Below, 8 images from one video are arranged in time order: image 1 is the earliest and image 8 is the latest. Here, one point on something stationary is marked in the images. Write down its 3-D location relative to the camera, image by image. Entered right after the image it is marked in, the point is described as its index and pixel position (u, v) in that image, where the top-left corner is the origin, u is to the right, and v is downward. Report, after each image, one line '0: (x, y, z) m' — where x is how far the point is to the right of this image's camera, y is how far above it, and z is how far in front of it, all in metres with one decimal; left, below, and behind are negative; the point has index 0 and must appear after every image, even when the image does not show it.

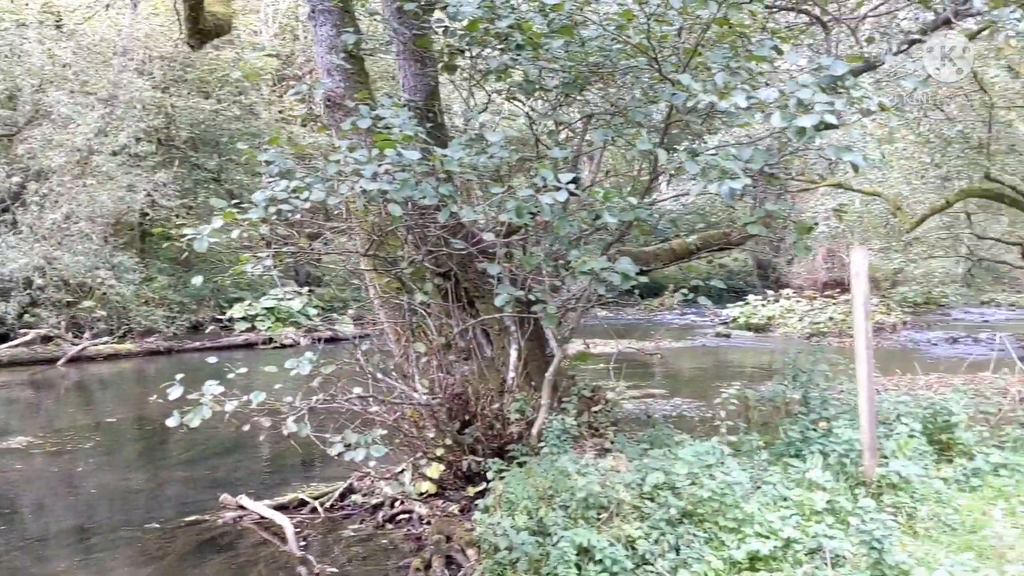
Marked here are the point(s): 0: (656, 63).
0: (+0.6, +1.0, +4.2) m
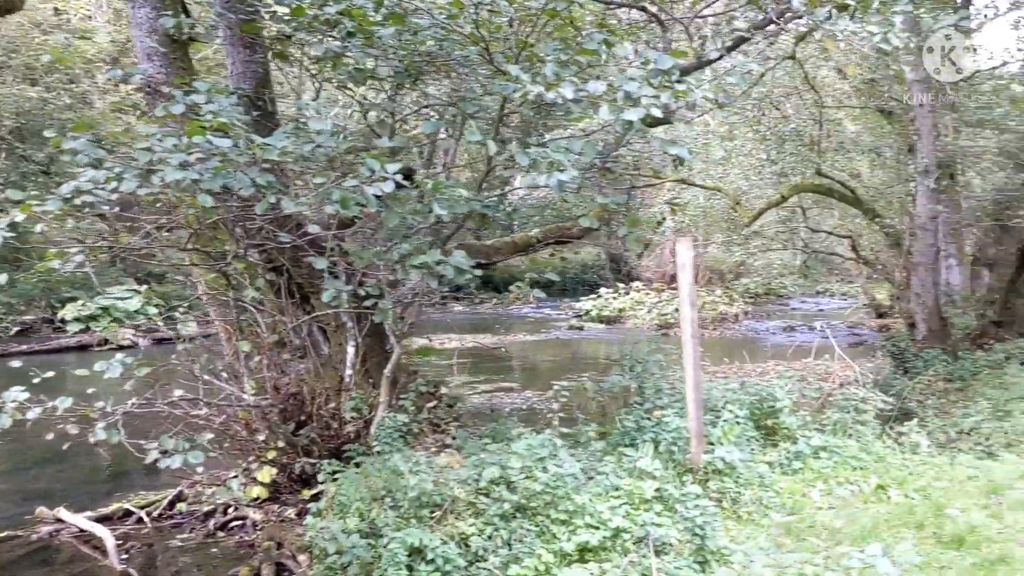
0: (-0.1, +1.0, +4.1) m
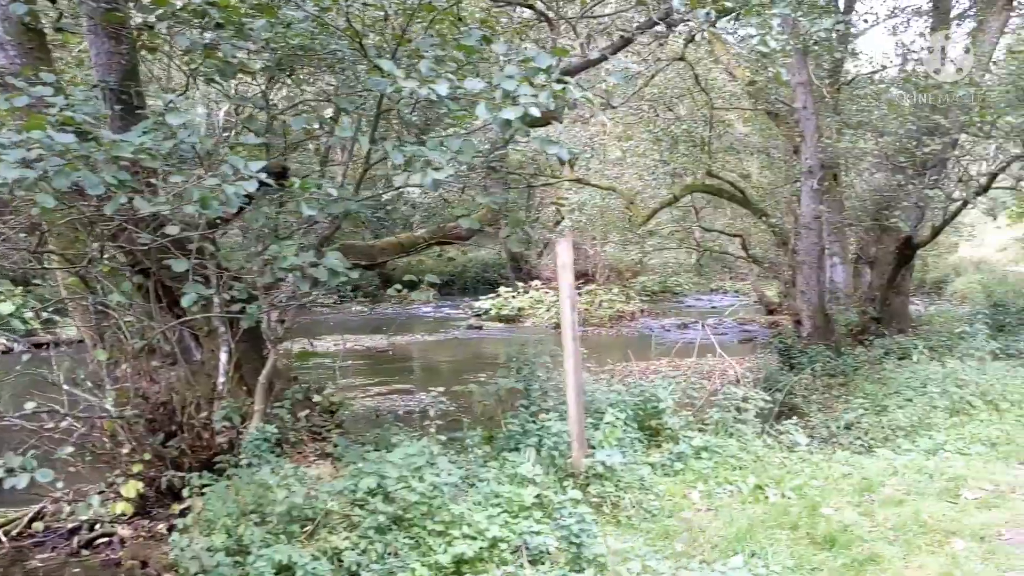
0: (-0.6, +1.0, +4.0) m
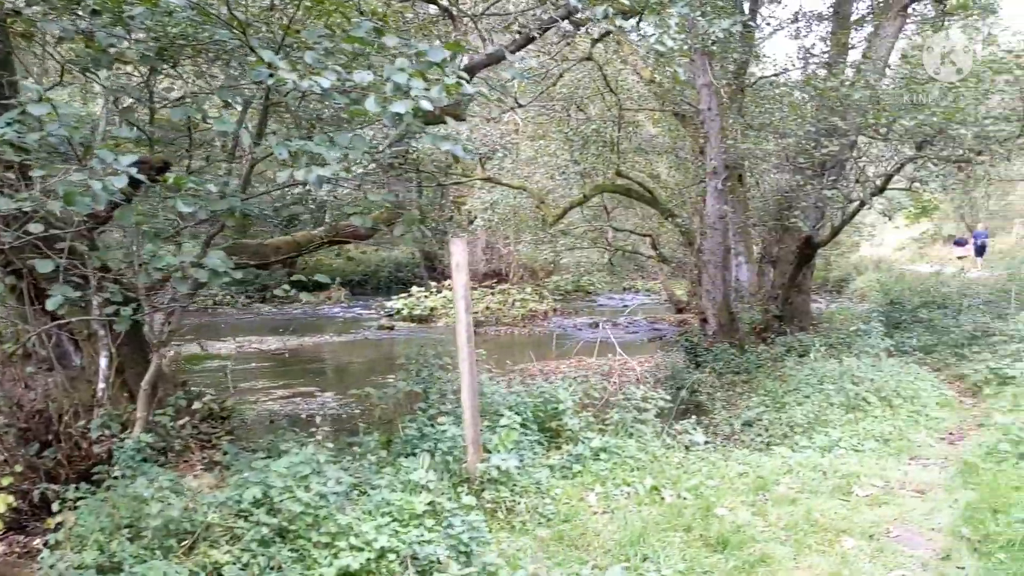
0: (-1.0, +1.0, +3.8) m
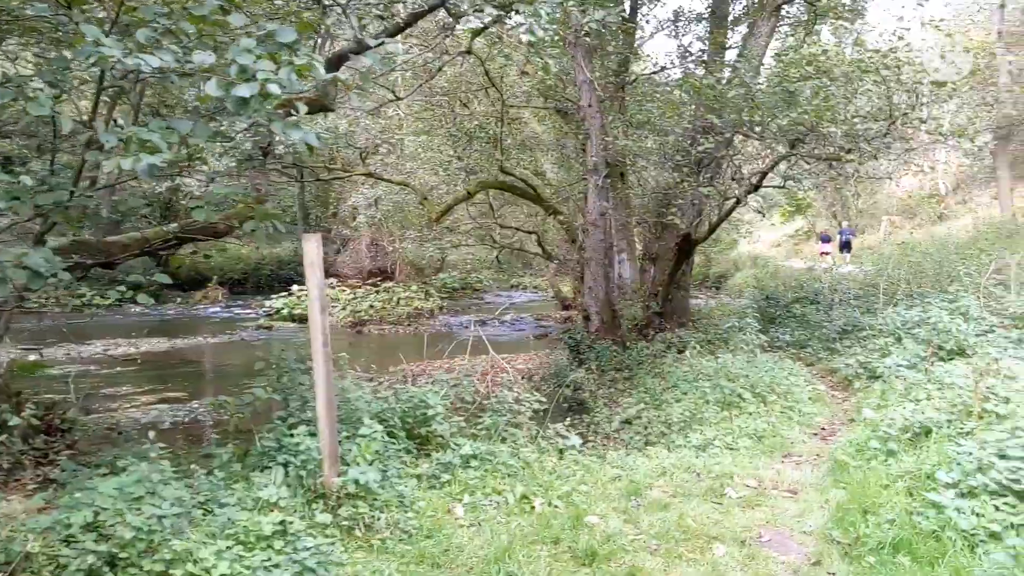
0: (-1.5, +1.0, +3.5) m
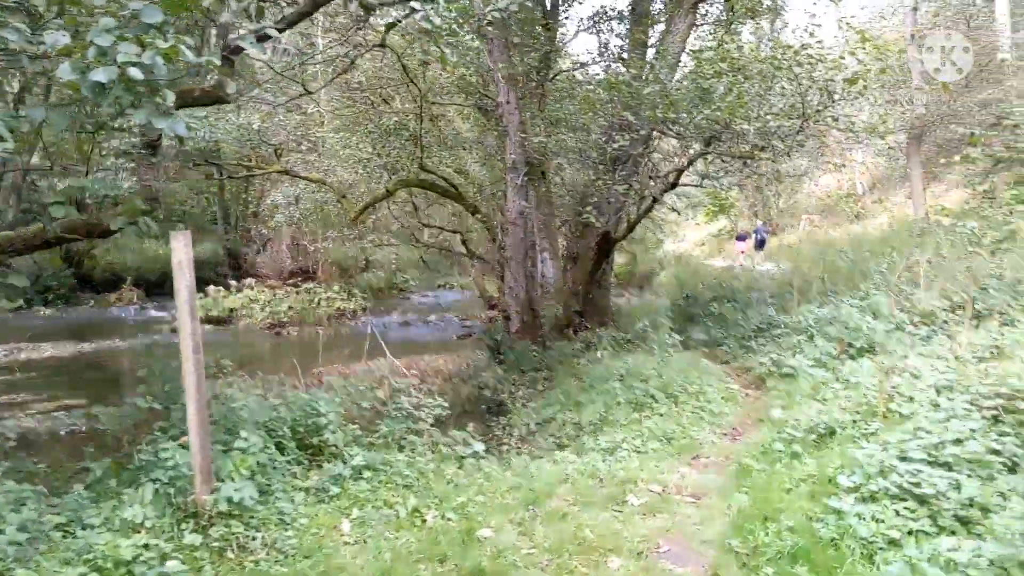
0: (-1.9, +1.0, +3.1) m
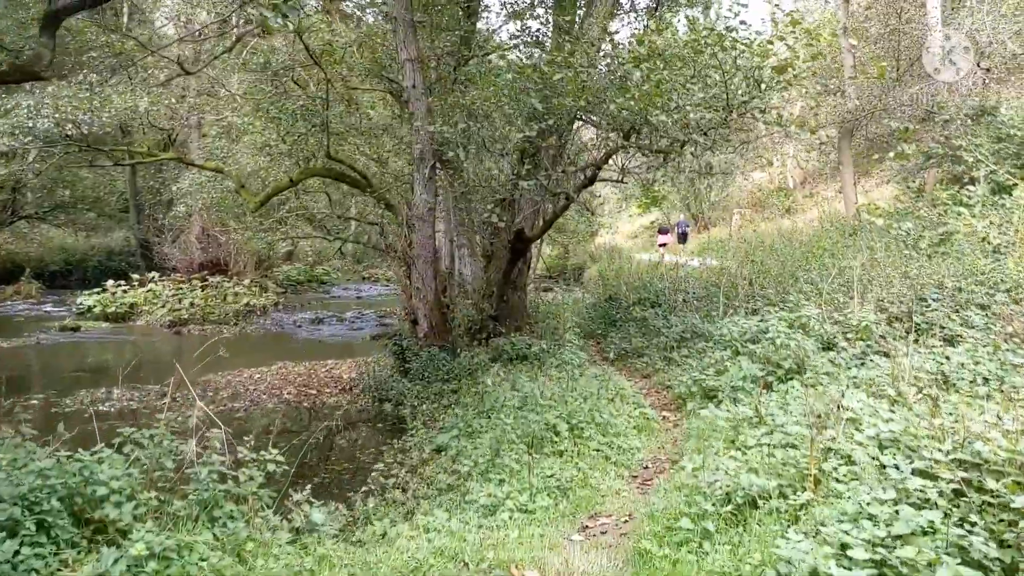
0: (-2.4, +0.9, +2.1) m
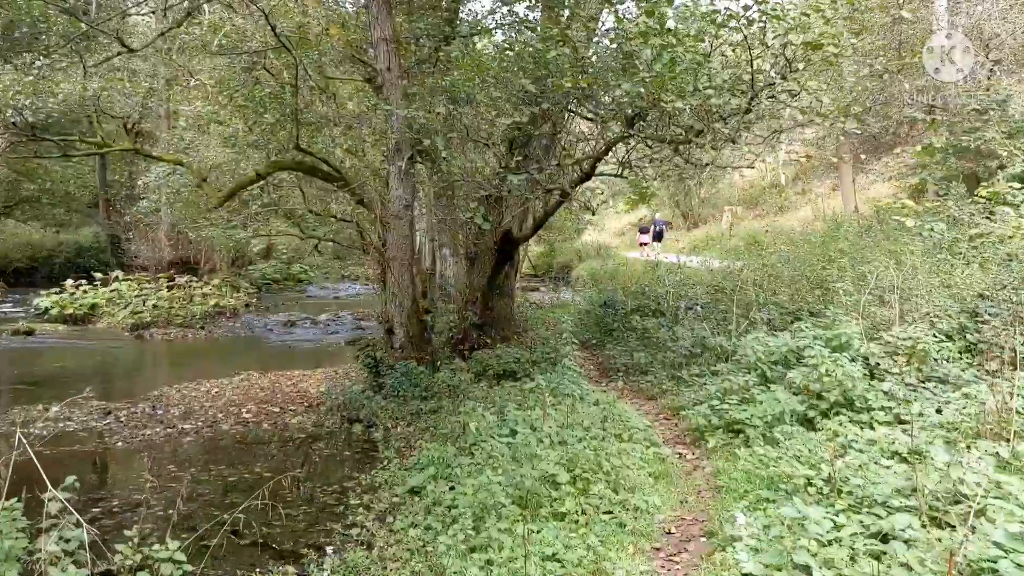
0: (-2.4, +0.8, +1.1) m
